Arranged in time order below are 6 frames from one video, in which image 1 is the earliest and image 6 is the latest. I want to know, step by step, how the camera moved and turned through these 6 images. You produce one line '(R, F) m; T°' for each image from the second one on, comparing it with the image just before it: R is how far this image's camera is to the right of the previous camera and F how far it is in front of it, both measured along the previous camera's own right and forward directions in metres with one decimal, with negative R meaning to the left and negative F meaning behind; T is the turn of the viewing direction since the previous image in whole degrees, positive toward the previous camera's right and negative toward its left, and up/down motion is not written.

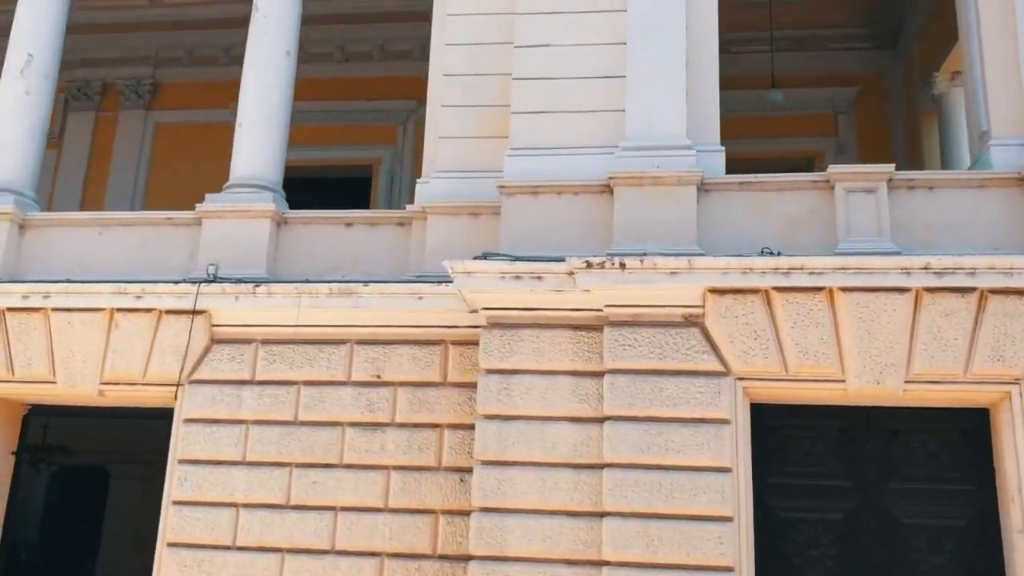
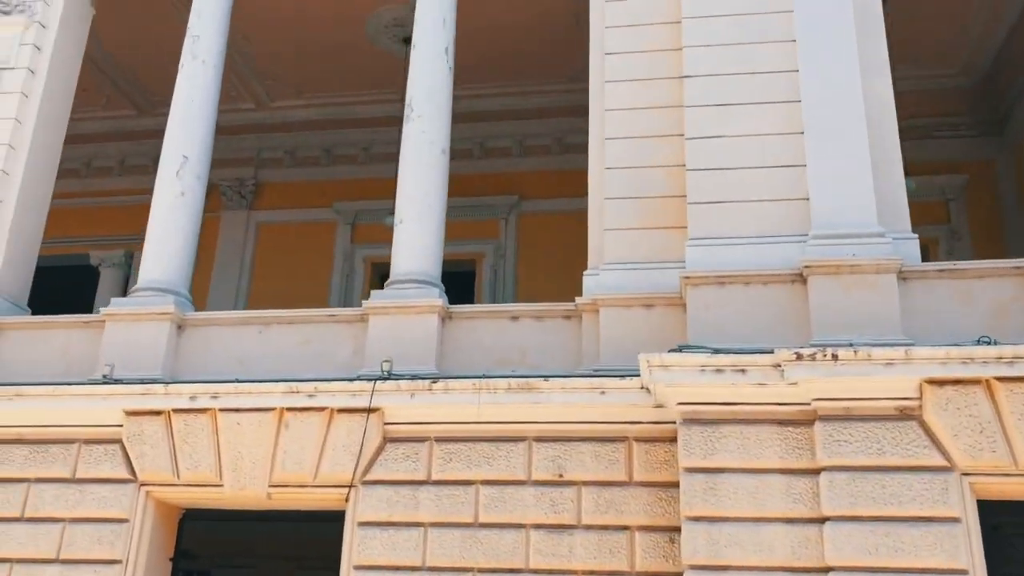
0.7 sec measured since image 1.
(-1.3, +0.2) m; -1°
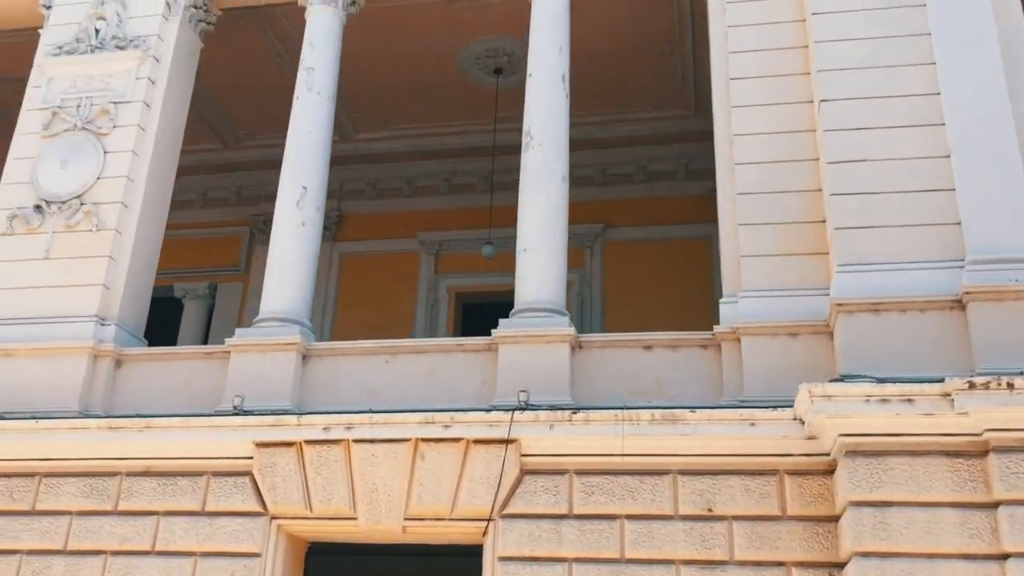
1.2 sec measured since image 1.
(-0.9, +0.1) m; -2°
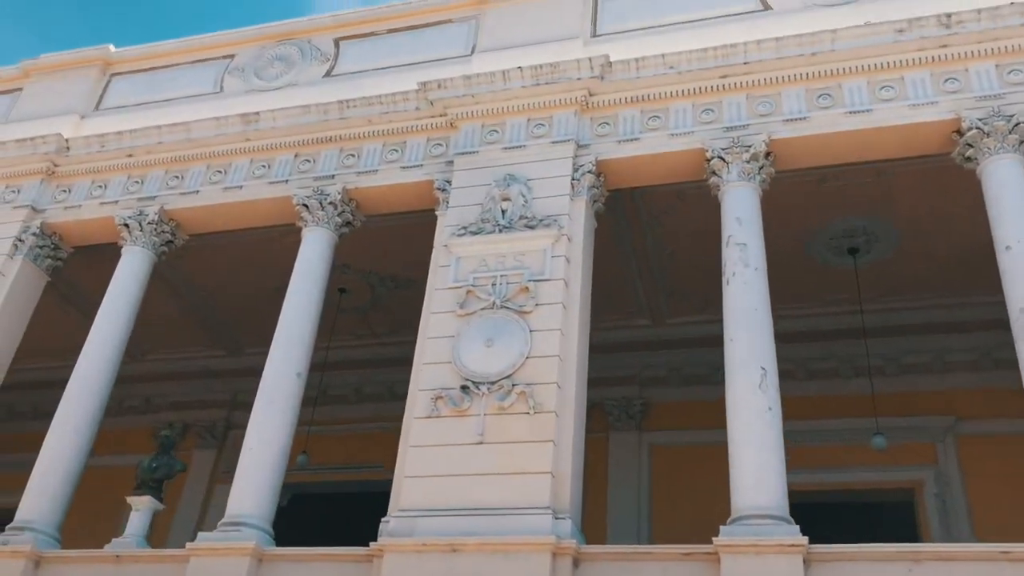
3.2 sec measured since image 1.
(-3.6, +0.6) m; -6°
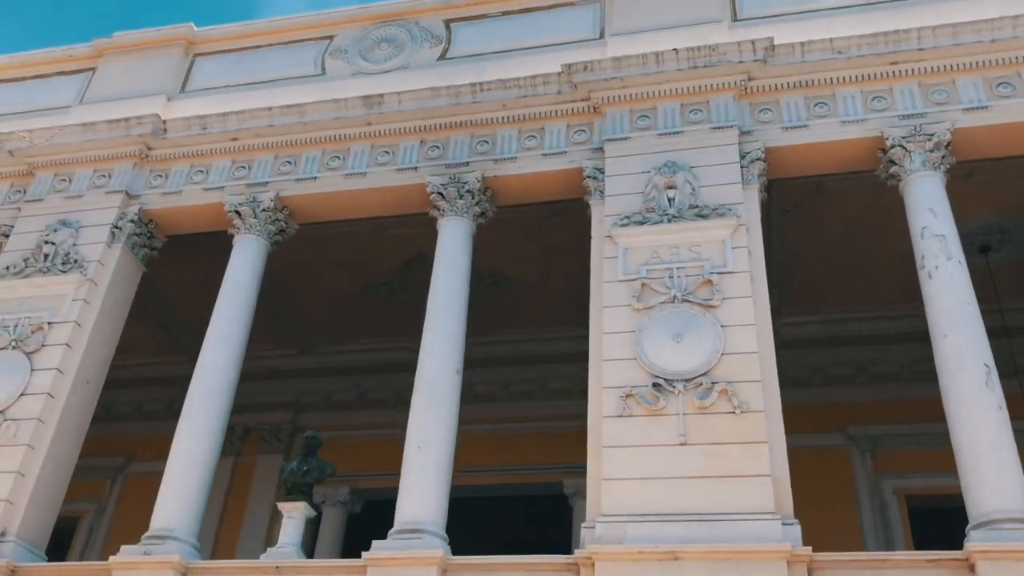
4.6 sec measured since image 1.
(-2.2, +0.7) m; +3°
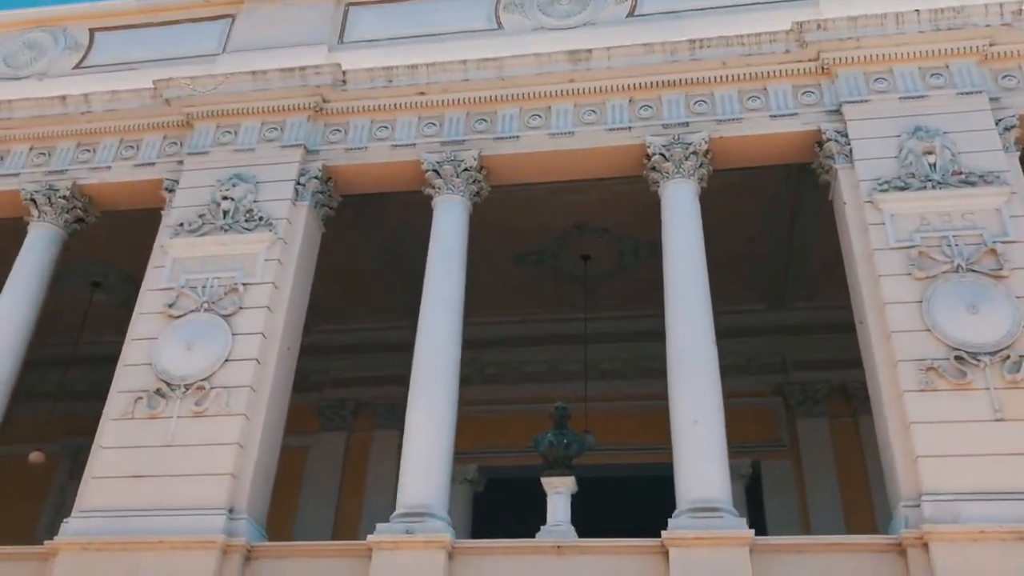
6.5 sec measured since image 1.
(-3.1, +0.7) m; +3°
